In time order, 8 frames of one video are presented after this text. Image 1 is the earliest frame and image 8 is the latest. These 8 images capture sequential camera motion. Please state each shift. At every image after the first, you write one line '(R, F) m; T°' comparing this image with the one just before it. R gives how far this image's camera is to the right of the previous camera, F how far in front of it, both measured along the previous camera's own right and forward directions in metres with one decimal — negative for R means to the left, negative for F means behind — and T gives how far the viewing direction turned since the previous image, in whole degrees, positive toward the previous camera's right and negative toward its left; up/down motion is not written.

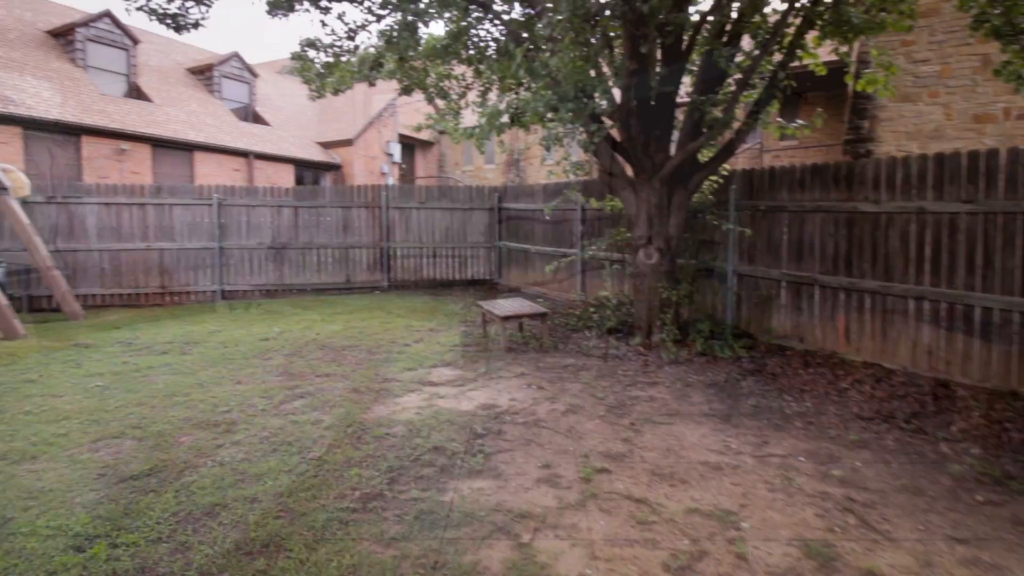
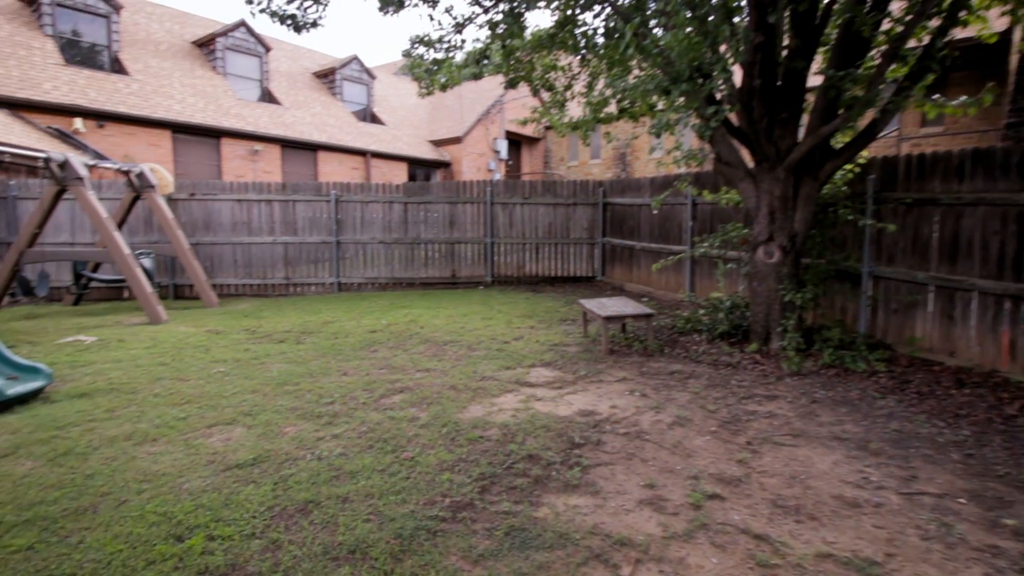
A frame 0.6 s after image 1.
(0.0, +0.2) m; -10°
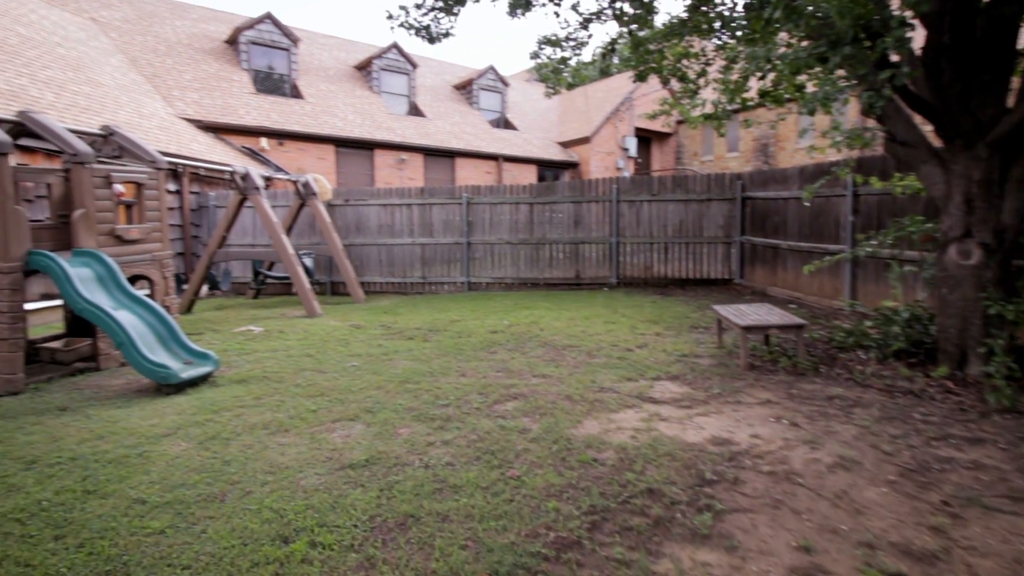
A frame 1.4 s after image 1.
(0.0, +0.3) m; -12°
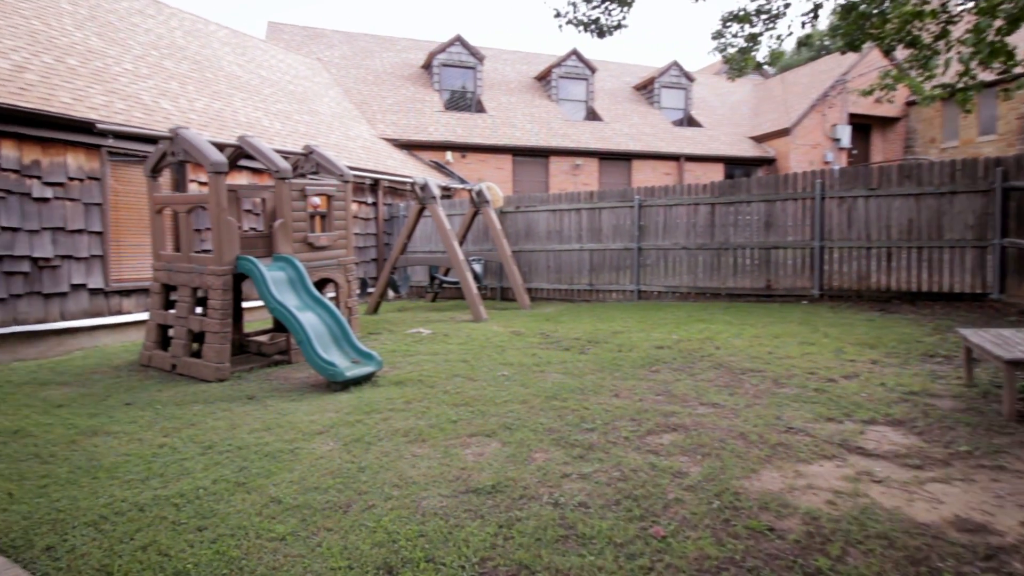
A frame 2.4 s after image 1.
(+0.1, +0.5) m; -18°
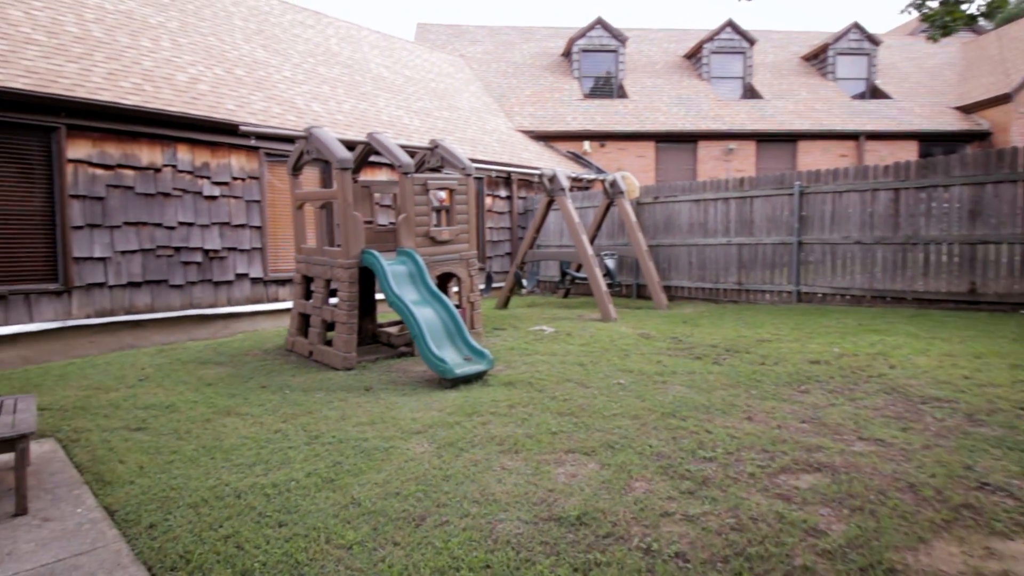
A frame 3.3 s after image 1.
(+0.2, +0.4) m; -15°
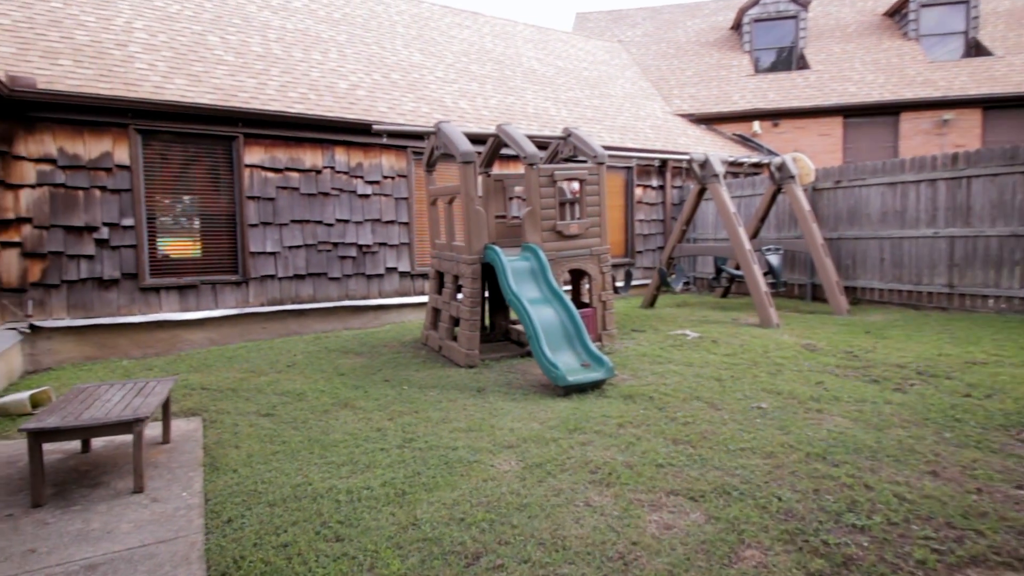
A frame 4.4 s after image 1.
(+0.4, +0.5) m; -17°
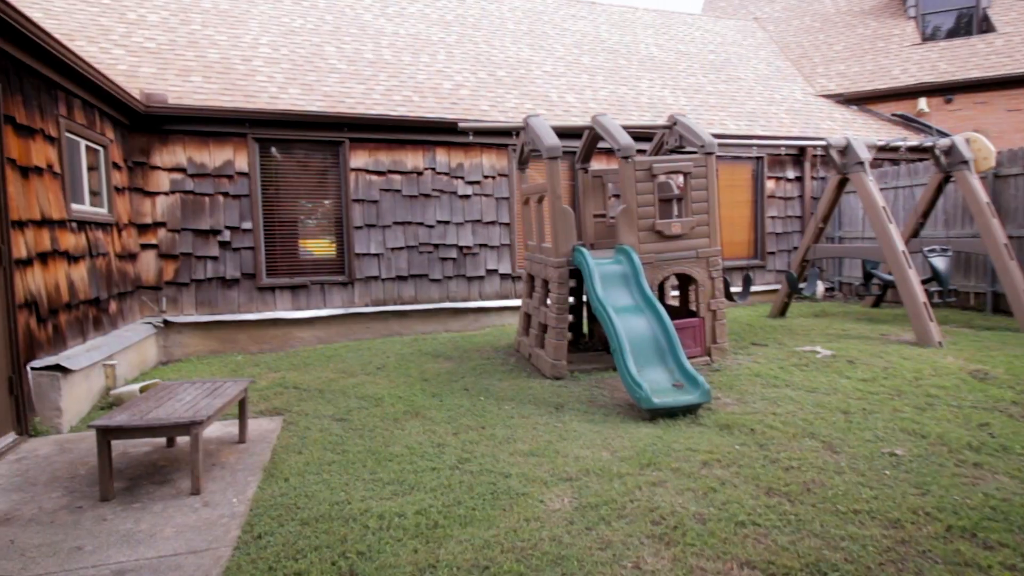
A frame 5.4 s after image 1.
(+0.4, +0.4) m; -13°
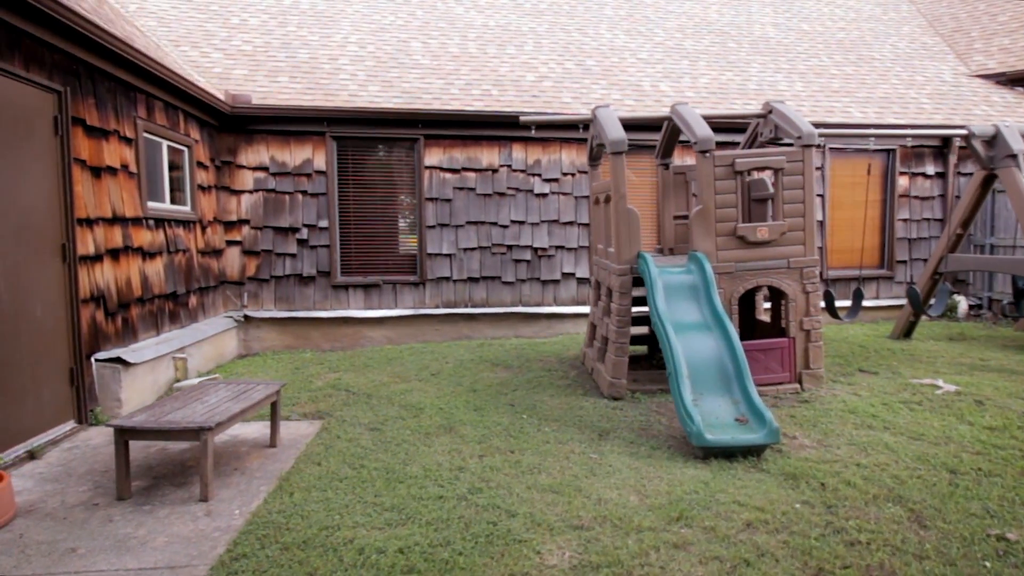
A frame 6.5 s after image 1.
(+0.4, +0.4) m; -11°
